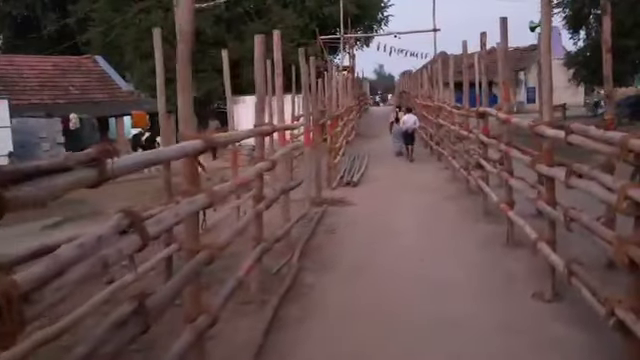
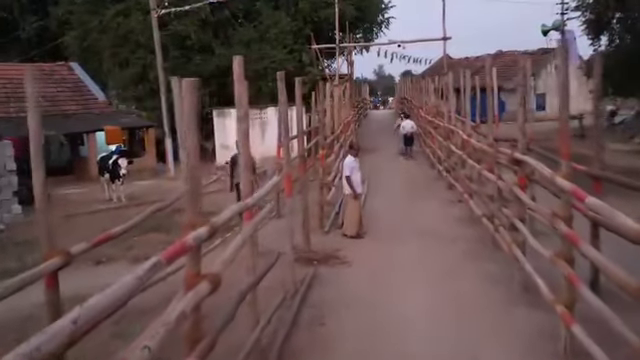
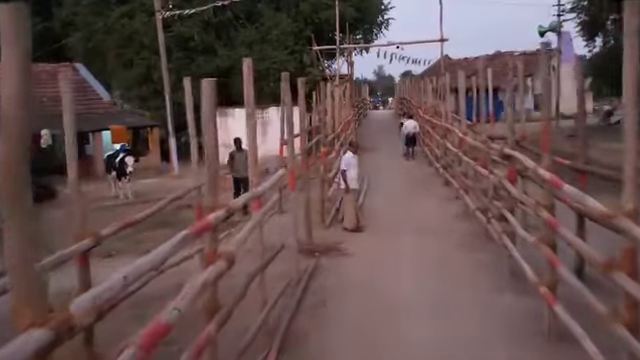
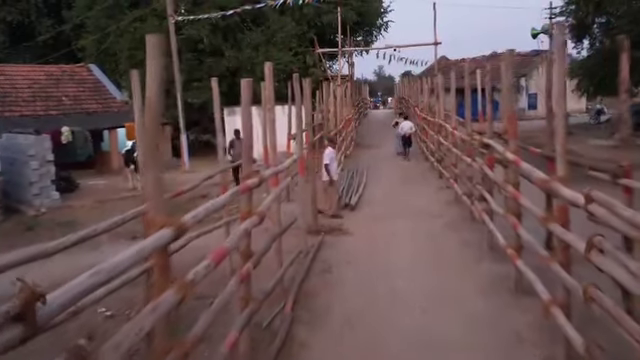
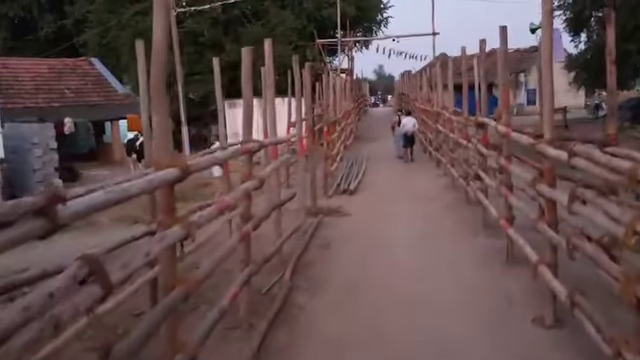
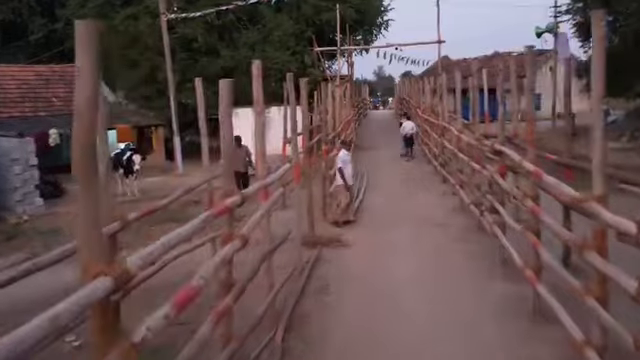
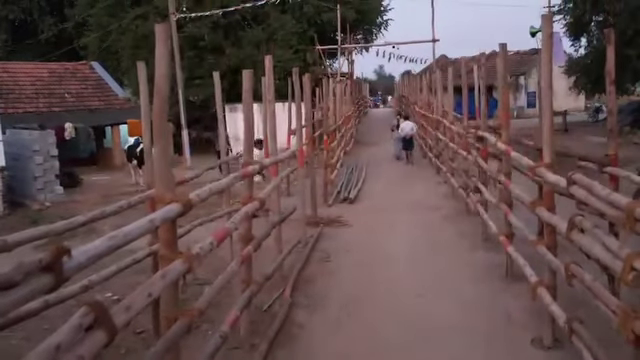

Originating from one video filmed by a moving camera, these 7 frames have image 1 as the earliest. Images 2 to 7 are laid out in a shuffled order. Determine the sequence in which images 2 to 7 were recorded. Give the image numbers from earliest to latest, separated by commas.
5, 7, 4, 6, 3, 2
